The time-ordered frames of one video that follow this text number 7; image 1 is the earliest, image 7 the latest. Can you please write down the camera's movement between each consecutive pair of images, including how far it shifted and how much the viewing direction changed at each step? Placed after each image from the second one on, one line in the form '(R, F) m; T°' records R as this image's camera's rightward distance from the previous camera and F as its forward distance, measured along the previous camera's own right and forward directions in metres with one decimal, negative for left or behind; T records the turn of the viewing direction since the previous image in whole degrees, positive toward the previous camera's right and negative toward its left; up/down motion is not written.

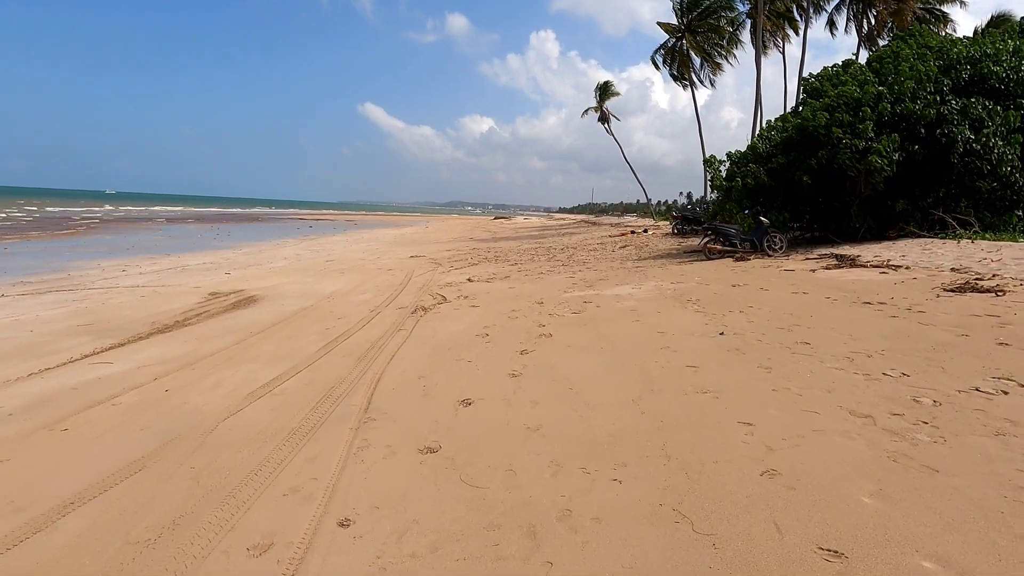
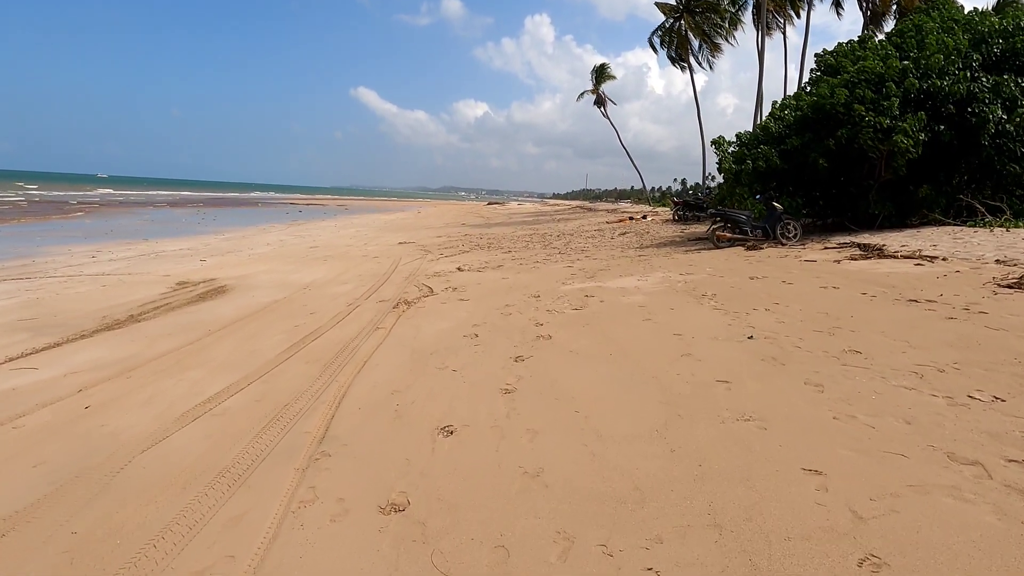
(0.0, +0.8) m; +1°
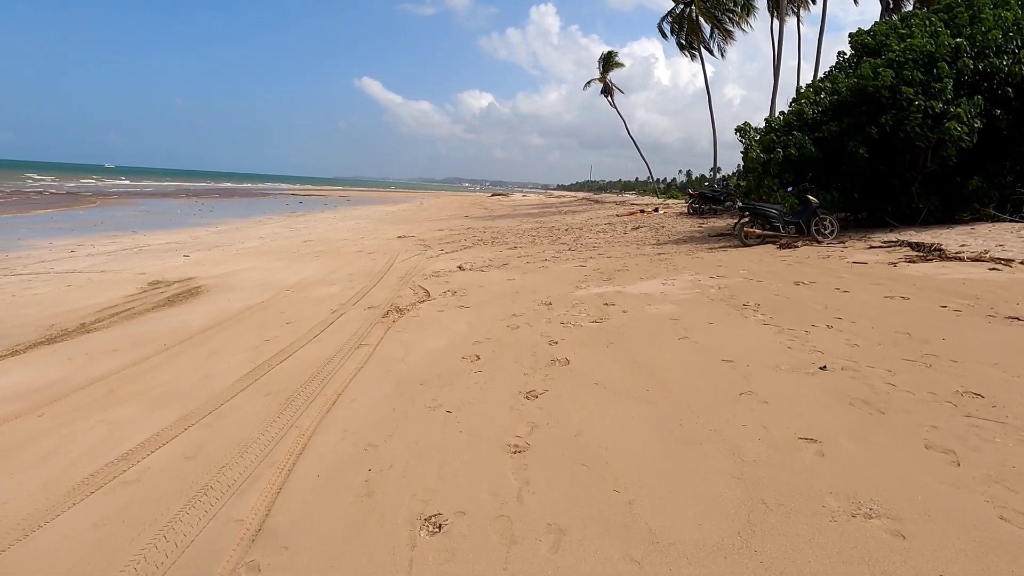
(0.0, +0.9) m; 0°
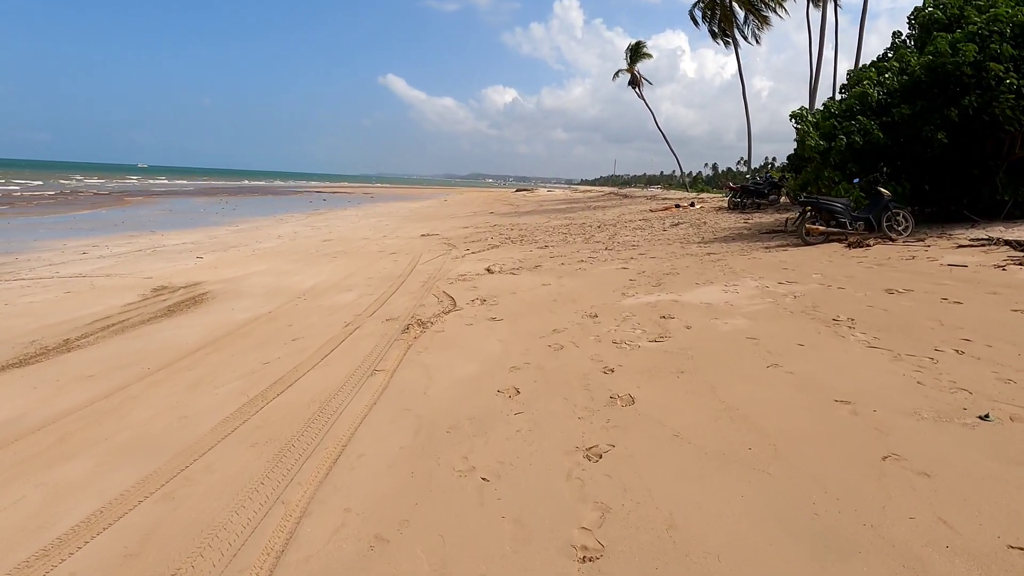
(-0.1, +0.8) m; -2°
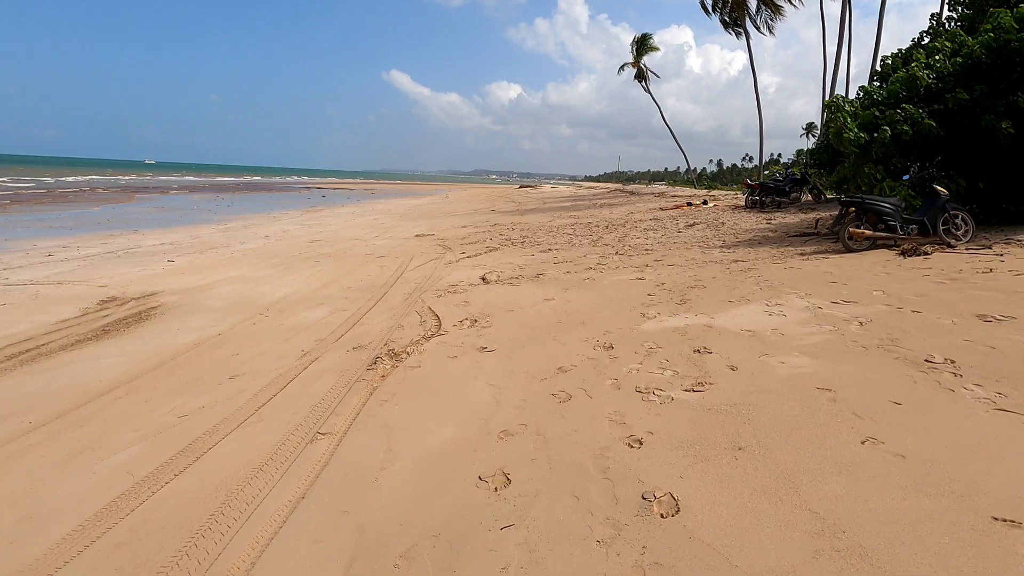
(+0.1, +1.0) m; 0°
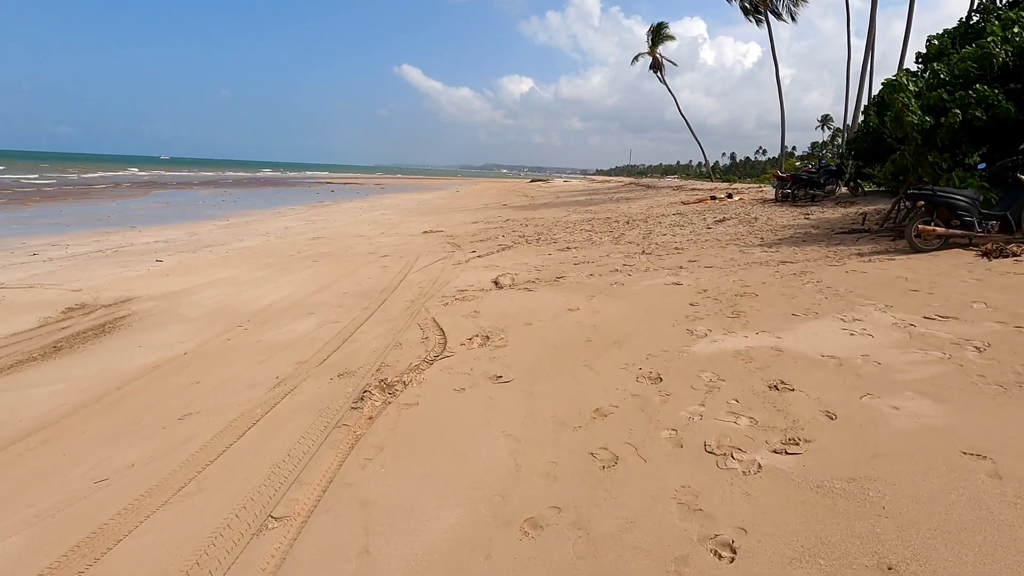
(-0.1, +0.8) m; -1°
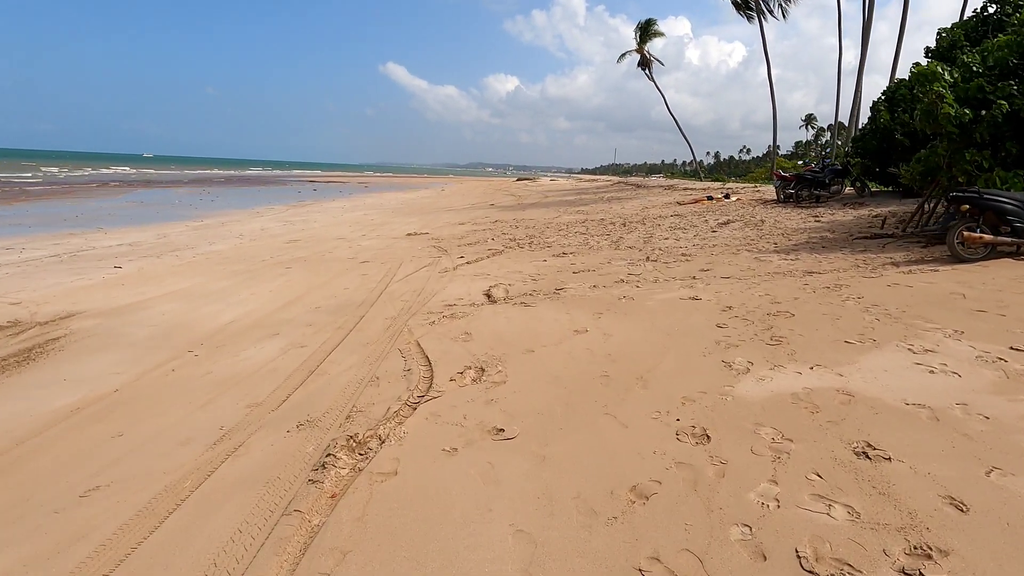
(-0.1, +0.7) m; +1°
